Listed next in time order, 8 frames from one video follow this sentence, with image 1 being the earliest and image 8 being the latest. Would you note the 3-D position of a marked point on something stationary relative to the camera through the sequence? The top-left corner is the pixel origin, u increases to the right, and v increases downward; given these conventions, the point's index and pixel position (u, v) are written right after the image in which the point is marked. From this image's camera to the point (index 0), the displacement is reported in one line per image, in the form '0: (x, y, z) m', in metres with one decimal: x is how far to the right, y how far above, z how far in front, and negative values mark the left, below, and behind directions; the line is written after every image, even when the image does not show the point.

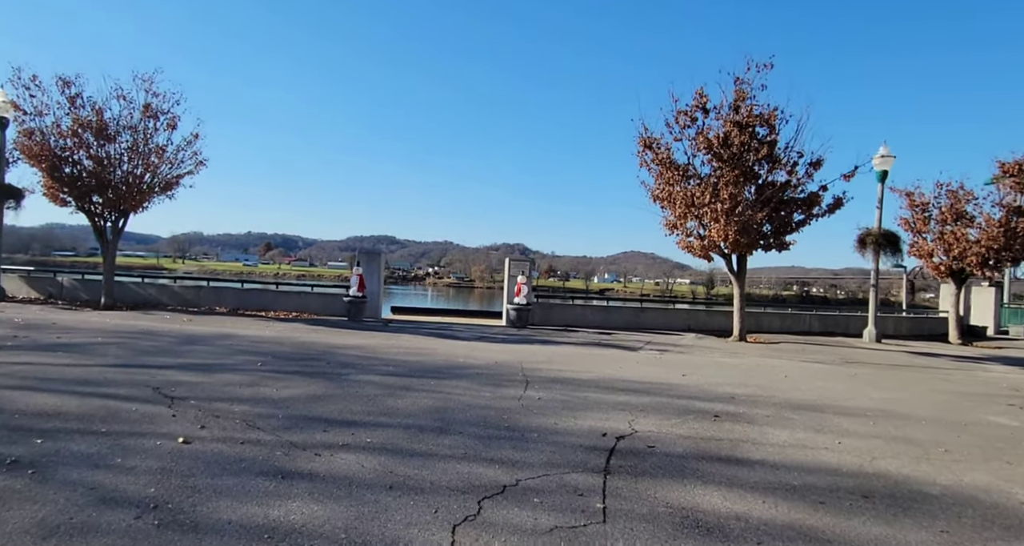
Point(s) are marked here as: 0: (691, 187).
0: (+4.7, +2.2, +15.6) m
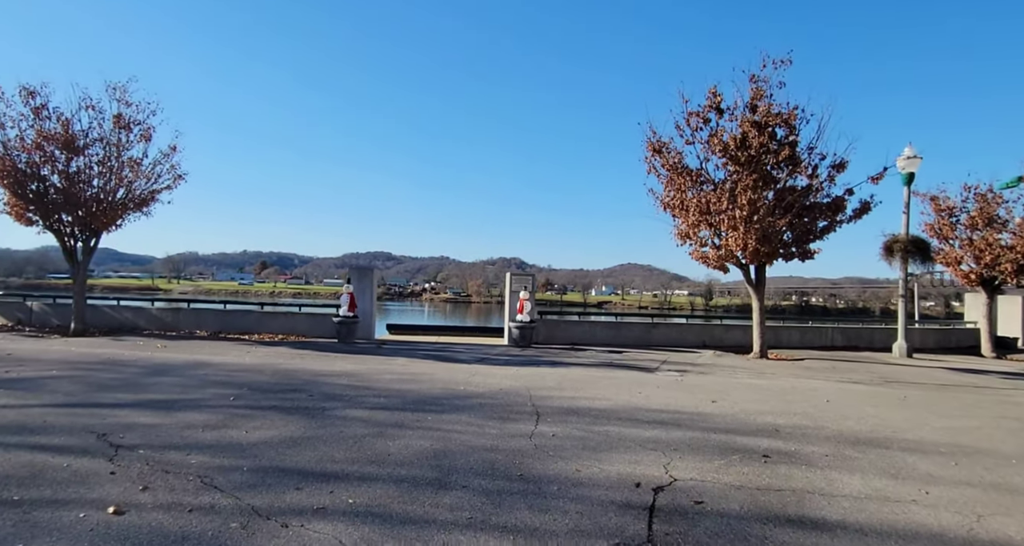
0: (+4.7, +1.9, +14.6) m
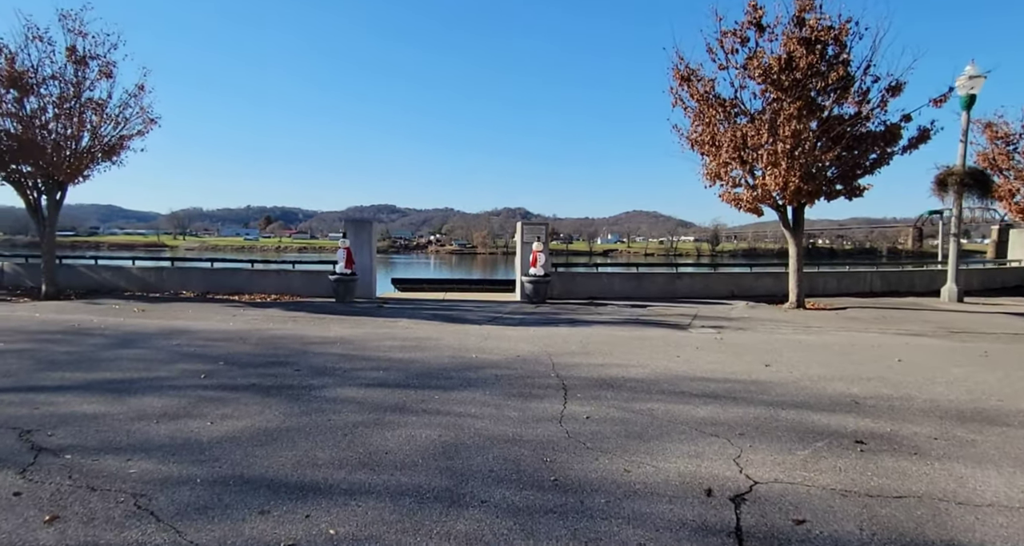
0: (+4.9, +3.2, +12.9) m
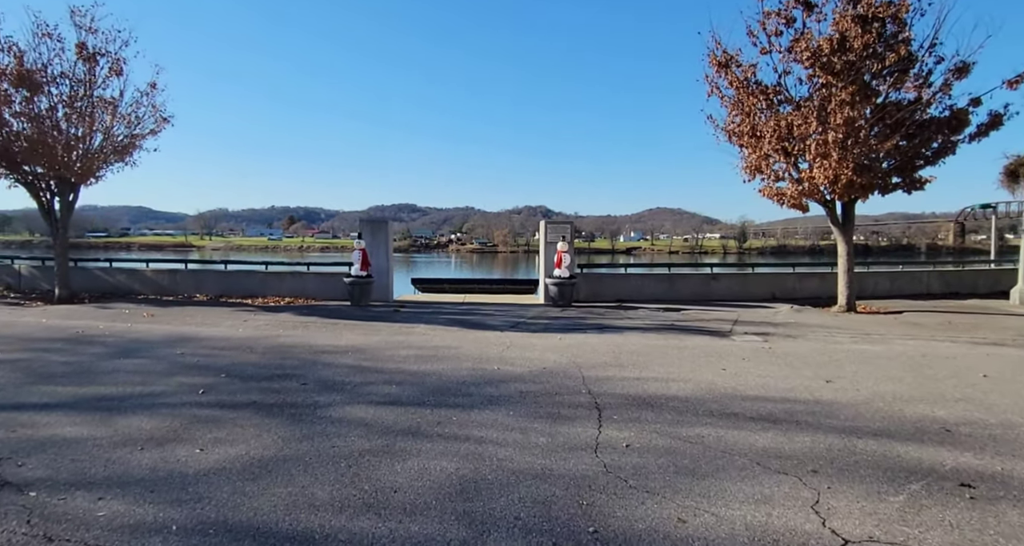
0: (+5.4, +3.1, +12.0) m
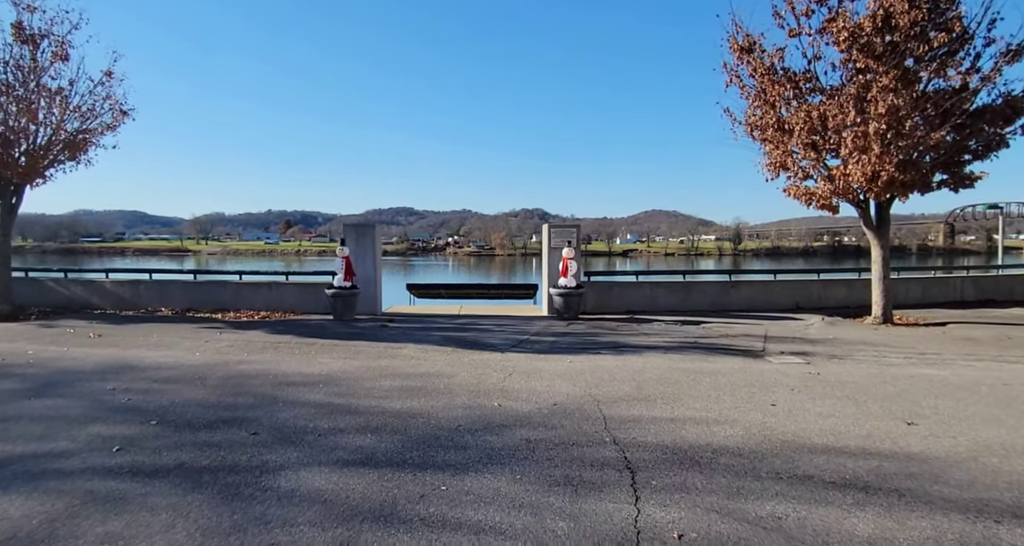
0: (+5.4, +3.0, +10.7) m
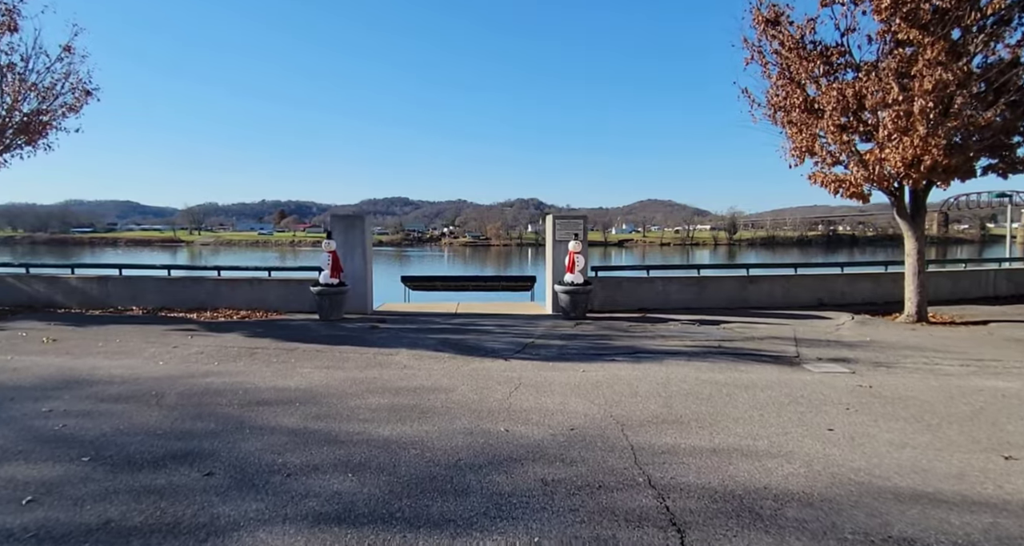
0: (+5.4, +3.1, +9.7) m
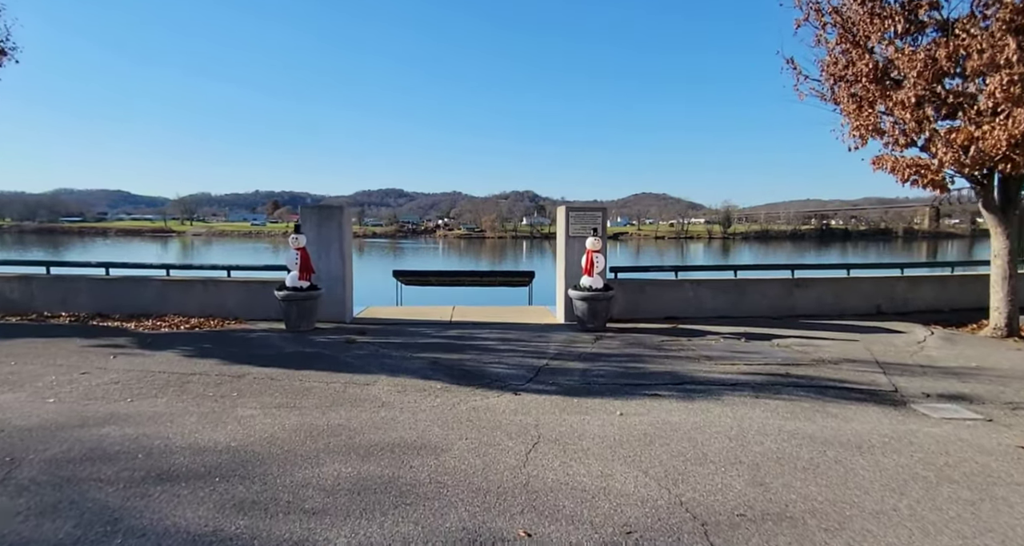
0: (+5.5, +3.0, +7.9) m
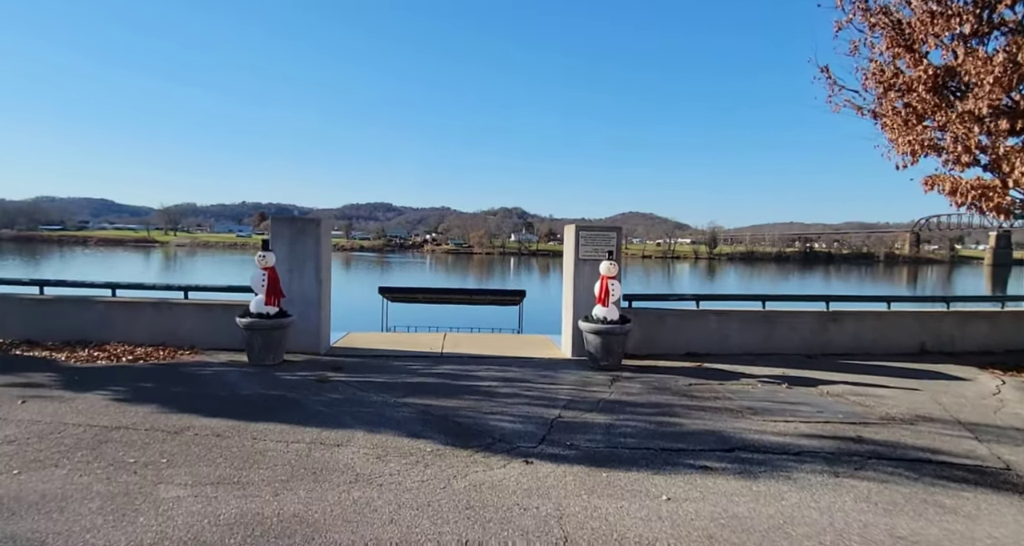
0: (+5.6, +2.5, +6.8) m
